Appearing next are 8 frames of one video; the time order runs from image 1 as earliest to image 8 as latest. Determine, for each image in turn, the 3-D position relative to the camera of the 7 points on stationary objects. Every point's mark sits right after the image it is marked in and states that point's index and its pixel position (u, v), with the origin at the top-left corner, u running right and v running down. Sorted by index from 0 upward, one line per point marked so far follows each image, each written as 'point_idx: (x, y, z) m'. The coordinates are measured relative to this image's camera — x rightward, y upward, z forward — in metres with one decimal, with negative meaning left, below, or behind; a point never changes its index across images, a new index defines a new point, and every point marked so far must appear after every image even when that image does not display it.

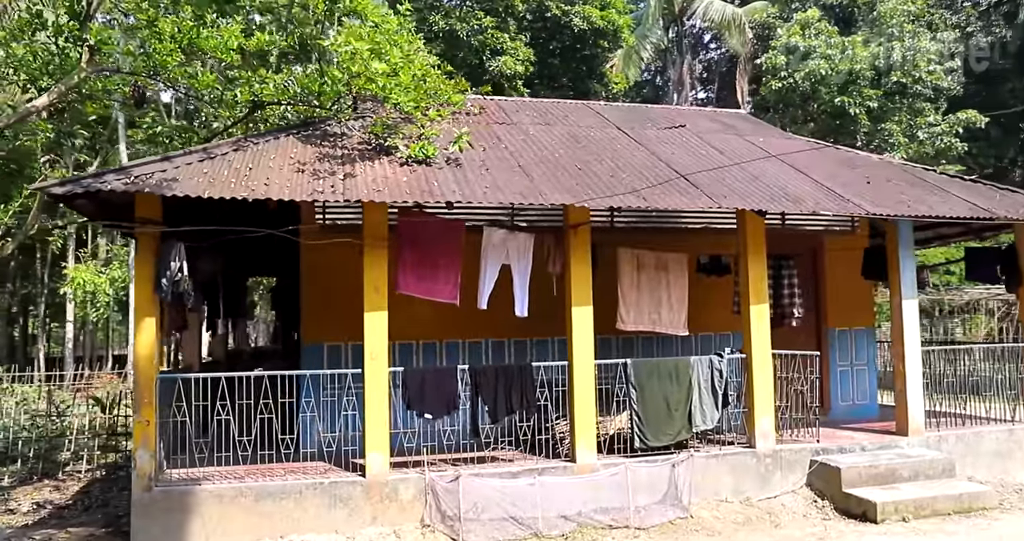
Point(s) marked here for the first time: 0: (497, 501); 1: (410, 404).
0: (-0.1, -2.1, +7.2) m
1: (-1.0, -1.3, +7.3) m
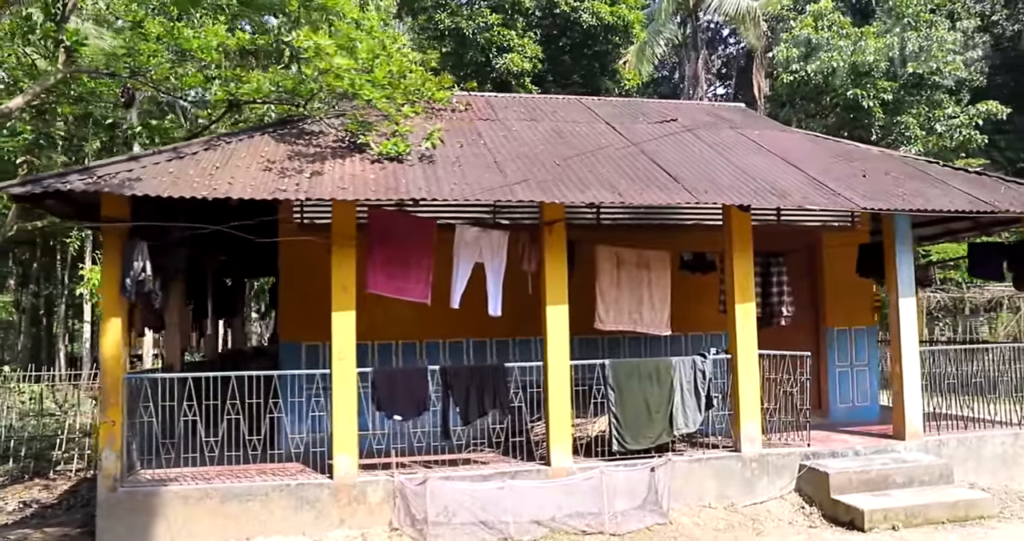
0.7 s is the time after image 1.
0: (-0.4, -2.1, +7.0) m
1: (-1.2, -1.2, +7.2) m
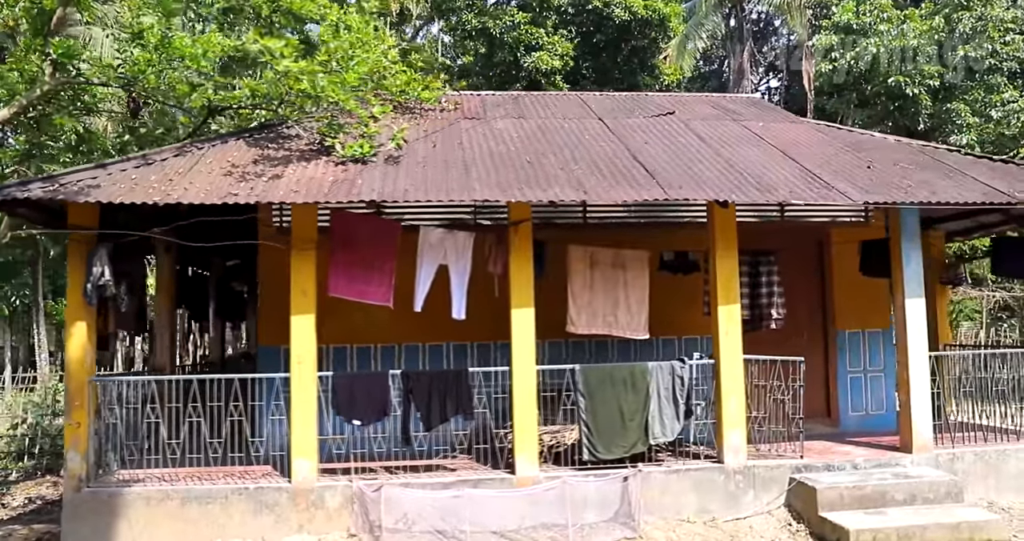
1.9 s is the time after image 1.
0: (-0.8, -2.2, +6.9) m
1: (-1.6, -1.3, +7.1) m
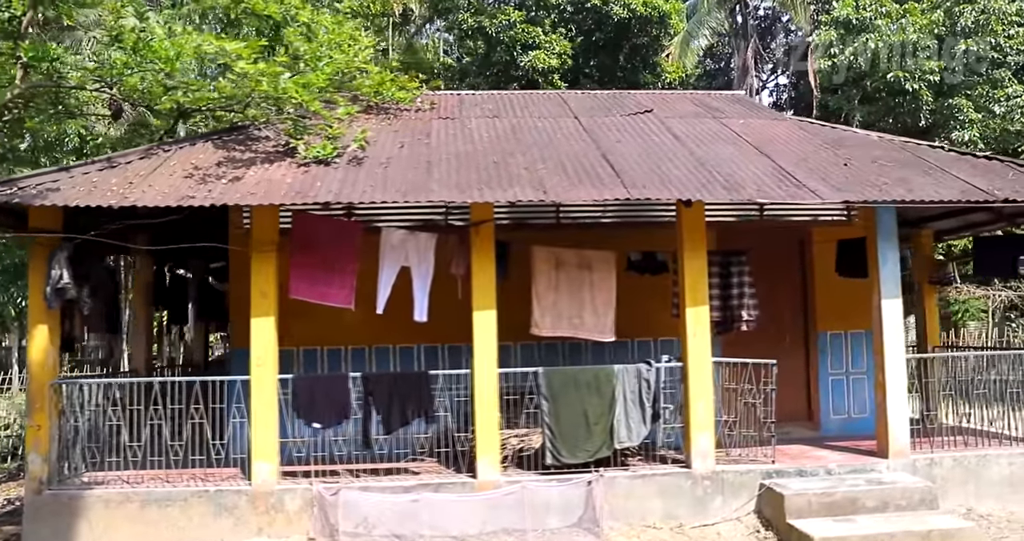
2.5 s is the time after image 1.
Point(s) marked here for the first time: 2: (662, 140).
0: (-1.1, -2.2, +6.8) m
1: (-1.9, -1.3, +7.1) m
2: (+1.6, +1.4, +8.4) m
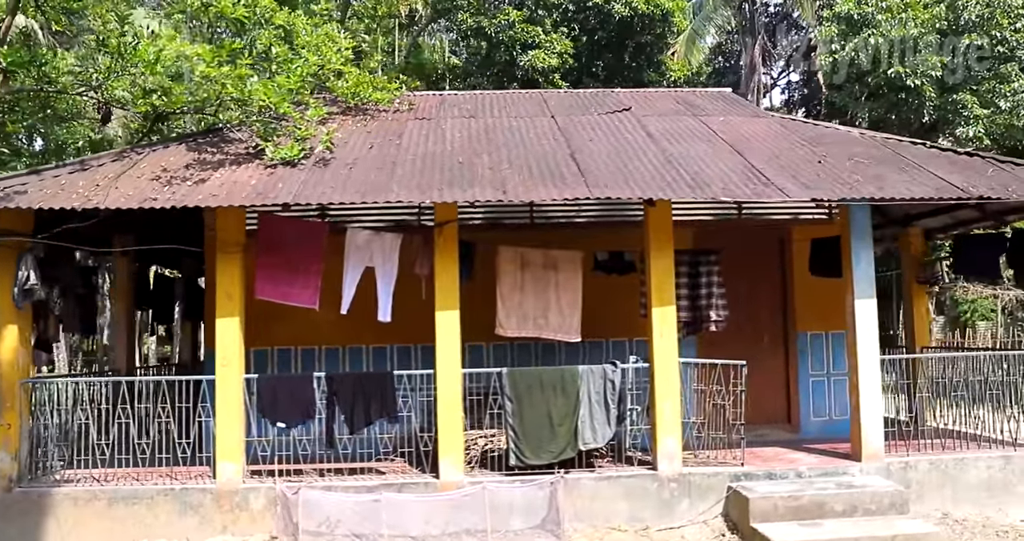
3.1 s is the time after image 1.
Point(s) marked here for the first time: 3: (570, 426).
0: (-1.5, -2.2, +6.8) m
1: (-2.3, -1.3, +7.1) m
2: (+1.3, +1.4, +8.3) m
3: (+0.5, -1.4, +7.2) m
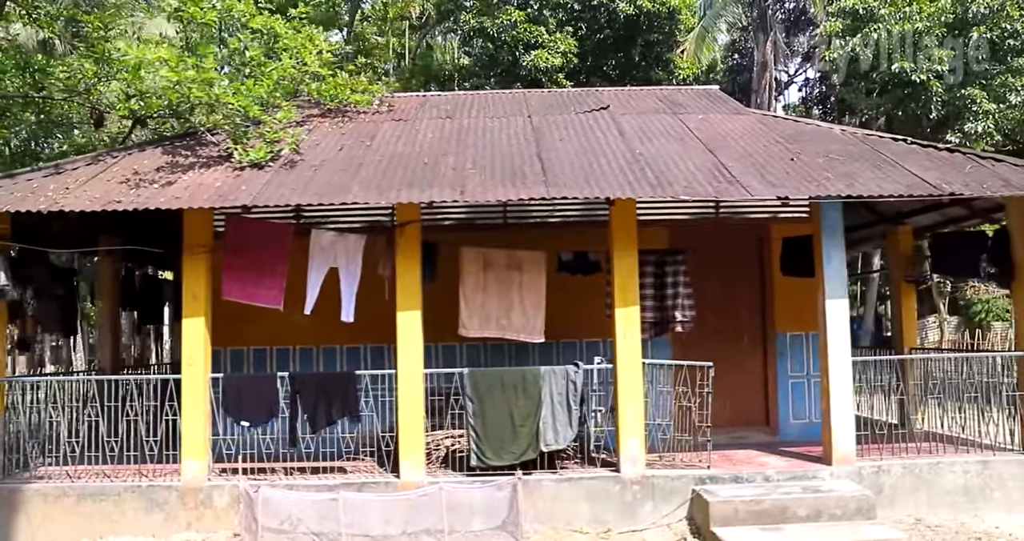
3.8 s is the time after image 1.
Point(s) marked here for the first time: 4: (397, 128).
0: (-1.8, -2.2, +6.9) m
1: (-2.6, -1.3, +7.2) m
2: (+1.0, +1.4, +8.2) m
3: (+0.2, -1.4, +7.1) m
4: (-1.3, +1.6, +8.7) m
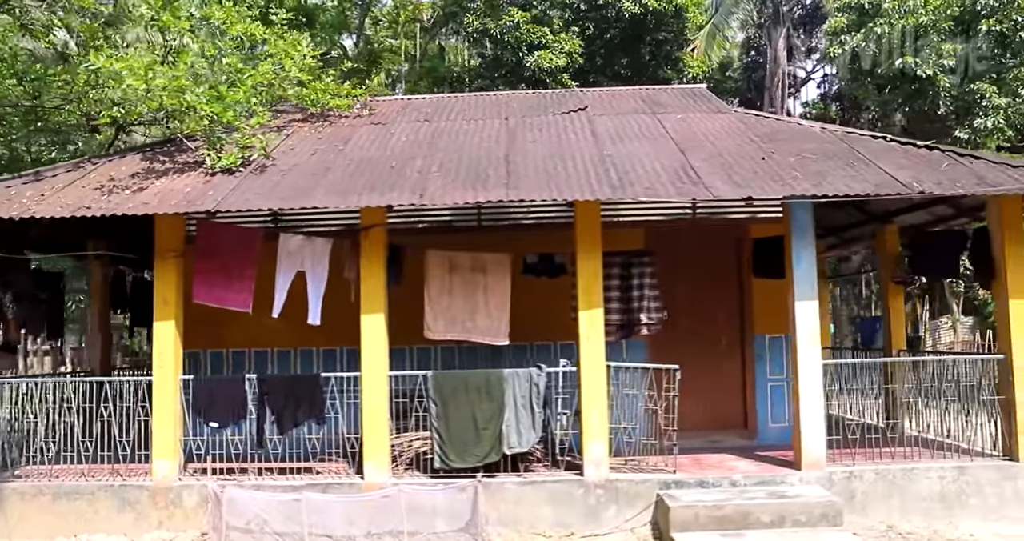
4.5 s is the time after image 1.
0: (-2.2, -2.2, +7.0) m
1: (-3.0, -1.3, +7.3) m
2: (+0.7, +1.4, +8.2) m
3: (-0.2, -1.5, +7.1) m
4: (-1.6, +1.6, +8.8) m
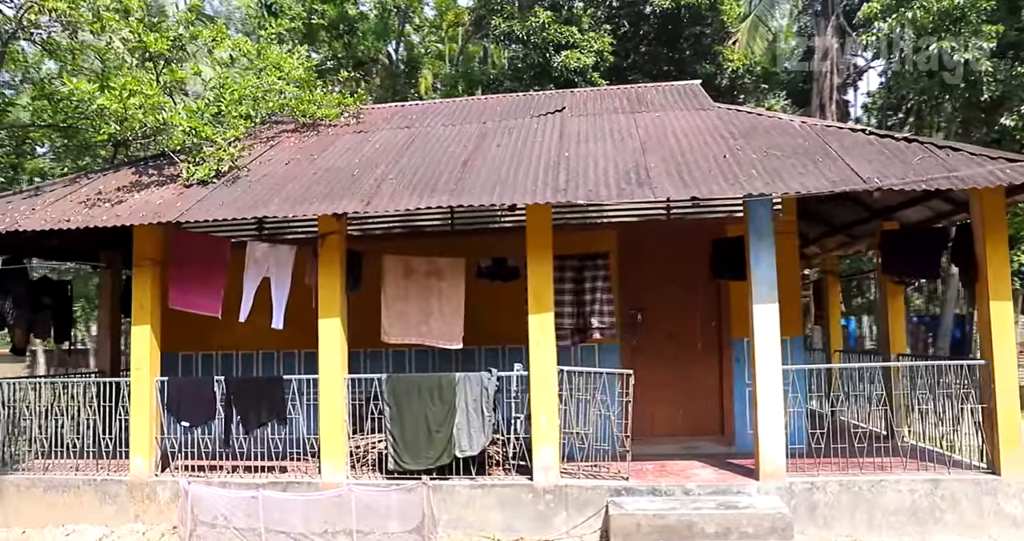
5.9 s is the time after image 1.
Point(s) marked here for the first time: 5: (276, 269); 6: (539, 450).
0: (-2.6, -2.3, +7.3) m
1: (-3.4, -1.4, +7.7) m
2: (+0.3, +1.3, +8.1) m
3: (-0.6, -1.5, +7.2) m
4: (-1.8, +1.5, +9.0) m
5: (-2.3, 0.0, +7.7) m
6: (+0.2, -1.6, +7.0) m
